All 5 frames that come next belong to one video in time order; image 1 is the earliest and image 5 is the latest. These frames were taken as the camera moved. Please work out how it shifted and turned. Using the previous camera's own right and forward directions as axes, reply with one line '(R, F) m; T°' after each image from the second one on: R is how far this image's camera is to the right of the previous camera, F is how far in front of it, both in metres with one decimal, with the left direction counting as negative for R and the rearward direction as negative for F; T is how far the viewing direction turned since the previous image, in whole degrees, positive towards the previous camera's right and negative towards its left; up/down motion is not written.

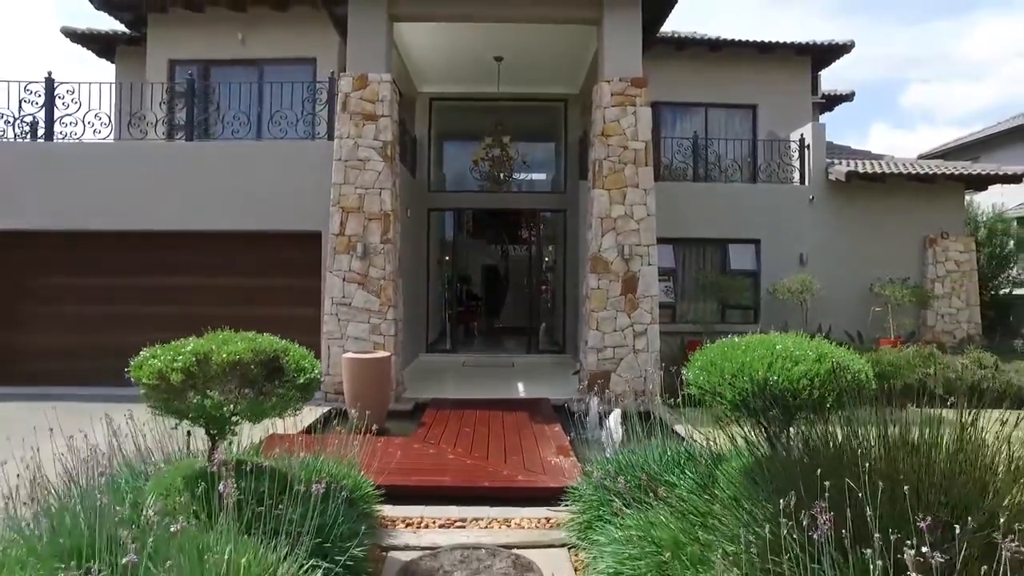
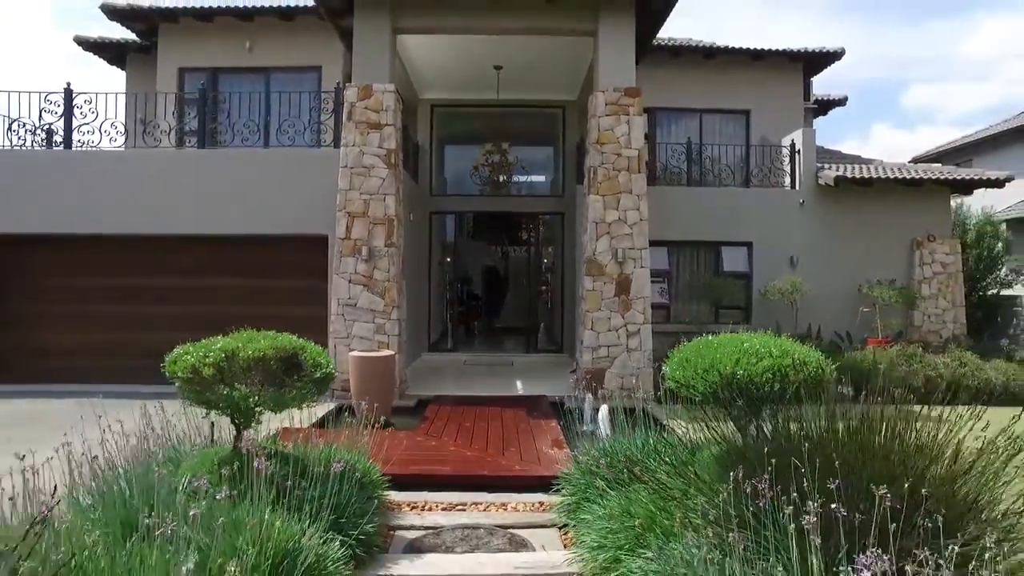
(0.0, -0.4) m; 0°
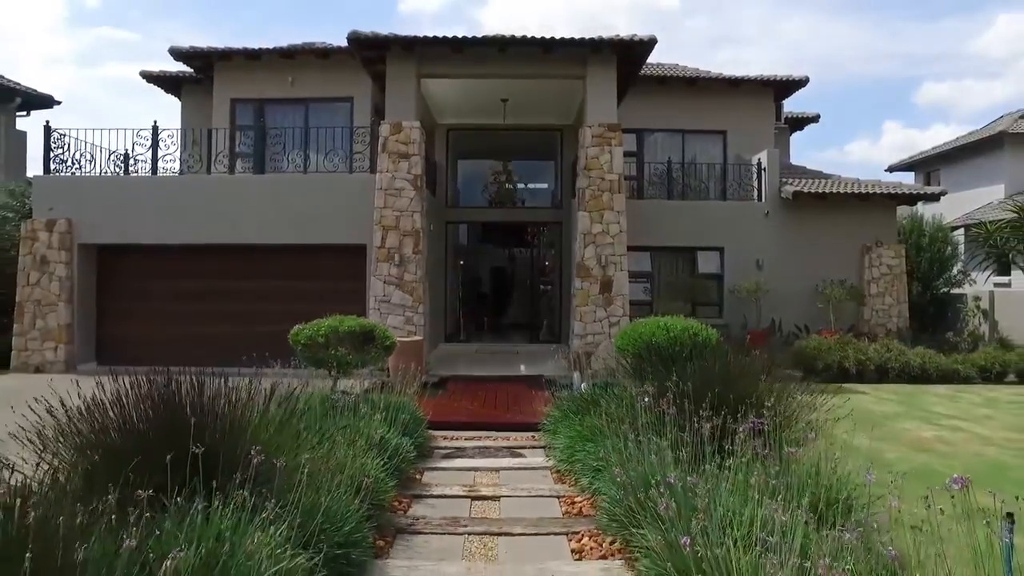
(+0.1, -2.4) m; -1°
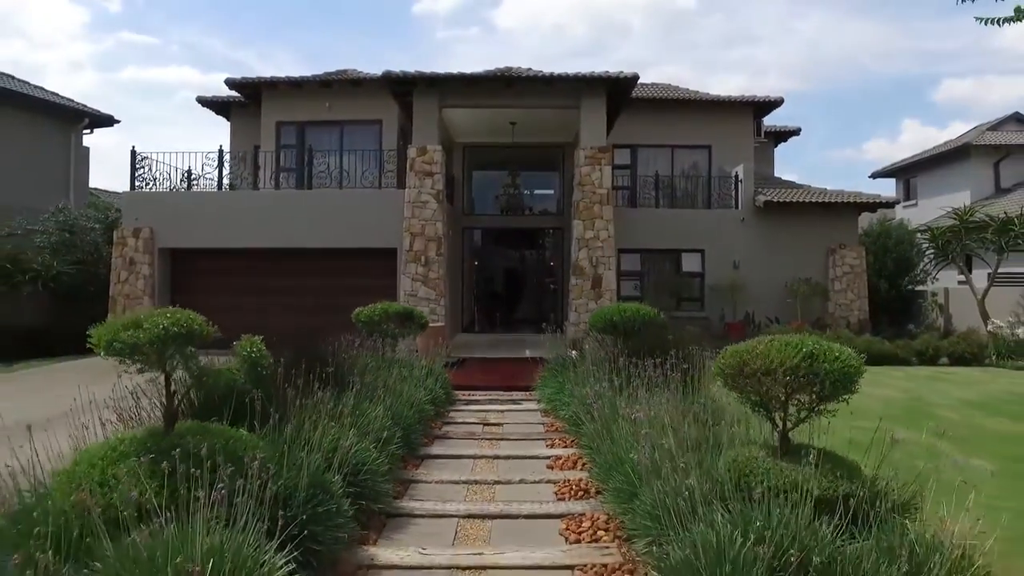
(+0.2, -2.5) m; -1°
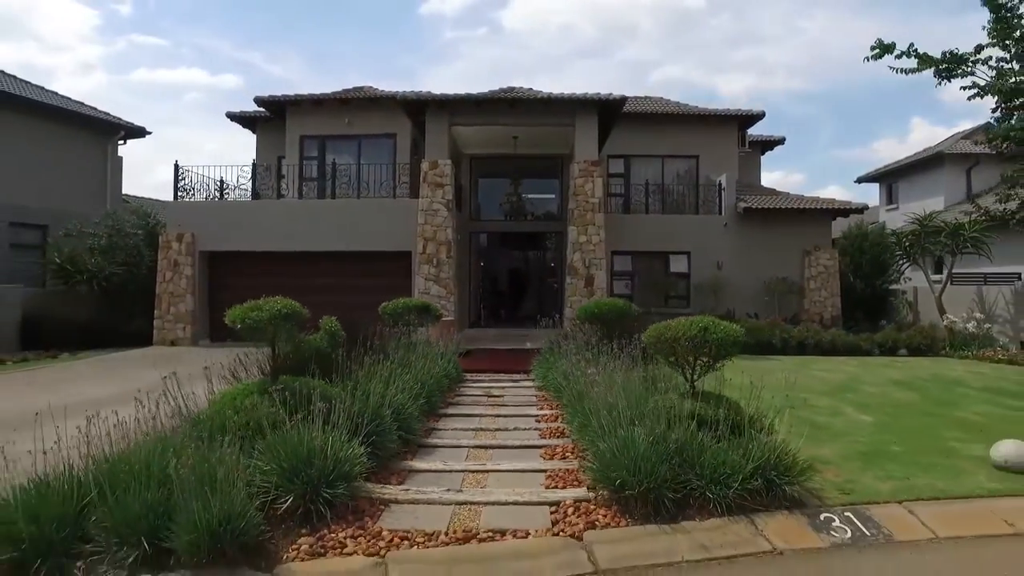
(+0.1, -1.9) m; -1°
